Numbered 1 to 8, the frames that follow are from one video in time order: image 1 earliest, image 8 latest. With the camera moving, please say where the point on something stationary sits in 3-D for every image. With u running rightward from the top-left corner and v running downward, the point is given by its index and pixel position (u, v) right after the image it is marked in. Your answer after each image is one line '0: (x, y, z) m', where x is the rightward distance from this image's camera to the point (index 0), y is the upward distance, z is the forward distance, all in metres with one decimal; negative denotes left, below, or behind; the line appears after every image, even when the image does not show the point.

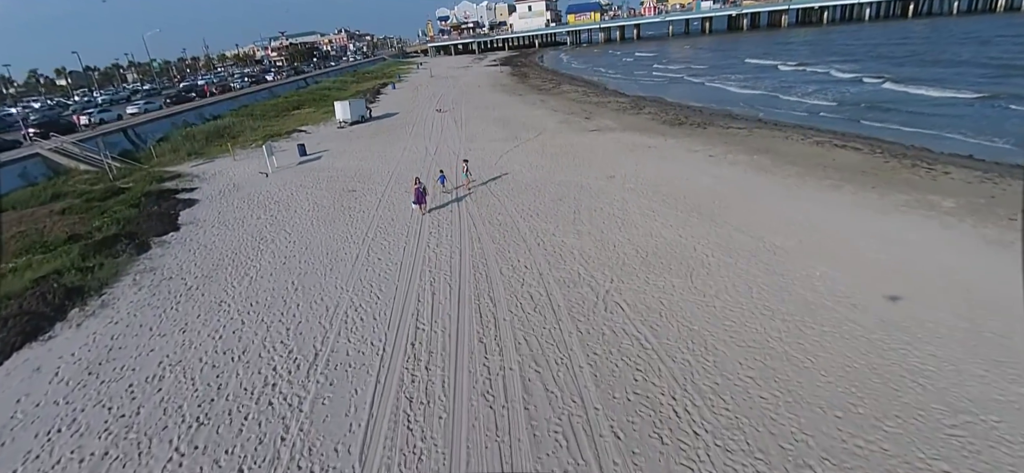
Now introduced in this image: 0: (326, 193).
0: (-5.6, +1.3, +14.7) m
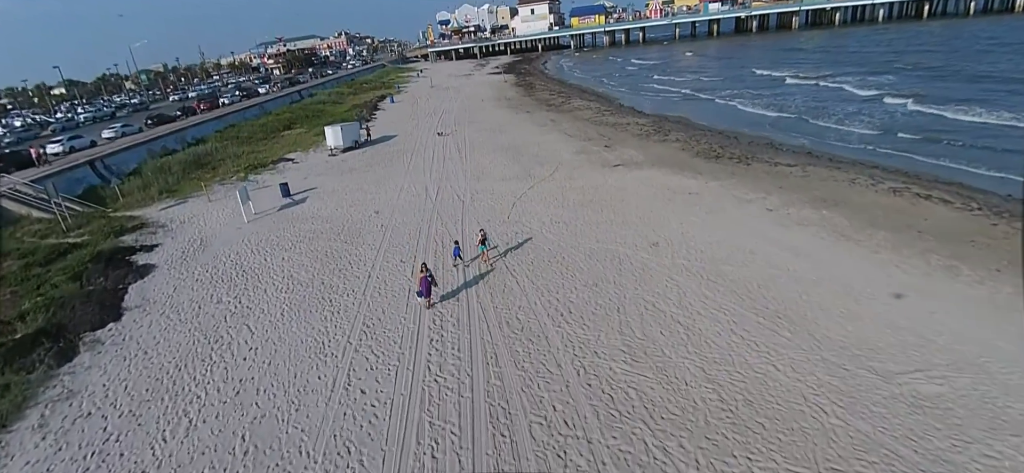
0: (-5.2, -0.6, +12.3) m
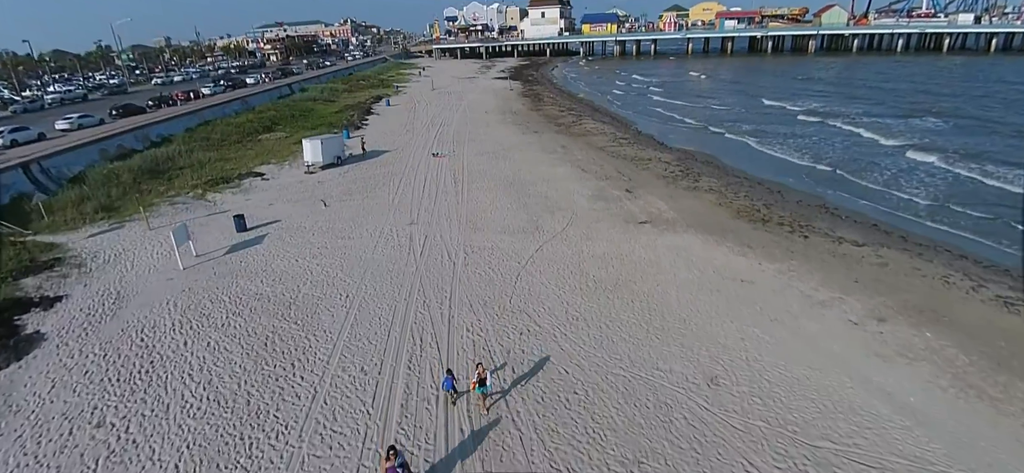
0: (-5.1, -2.1, +9.2) m
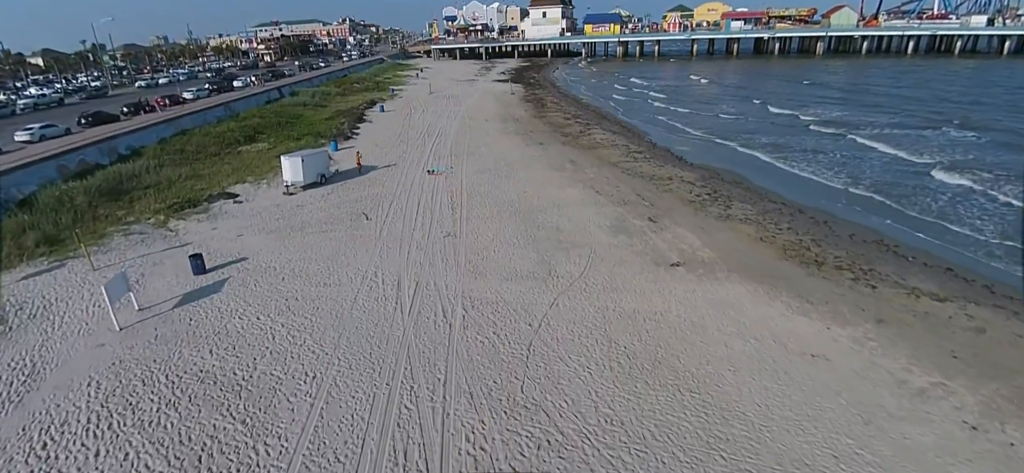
0: (-4.9, -3.2, +6.9) m
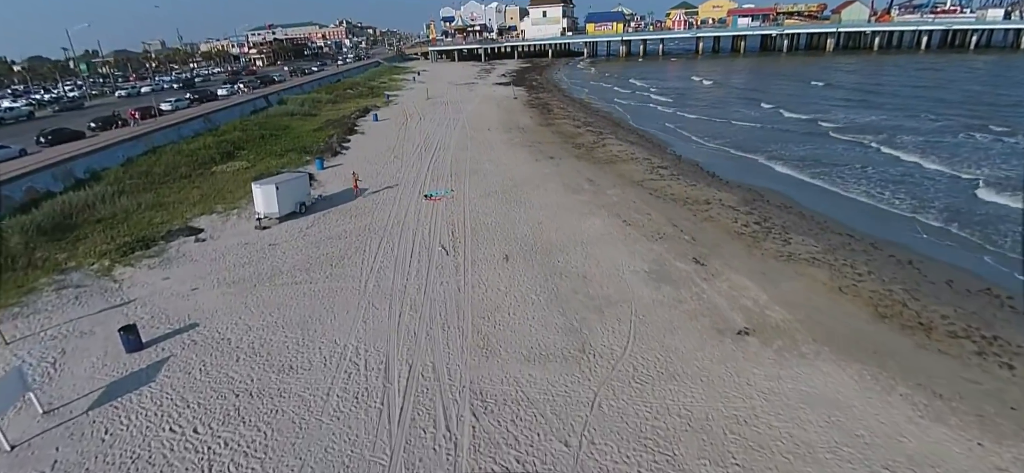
0: (-4.5, -4.5, +4.2) m
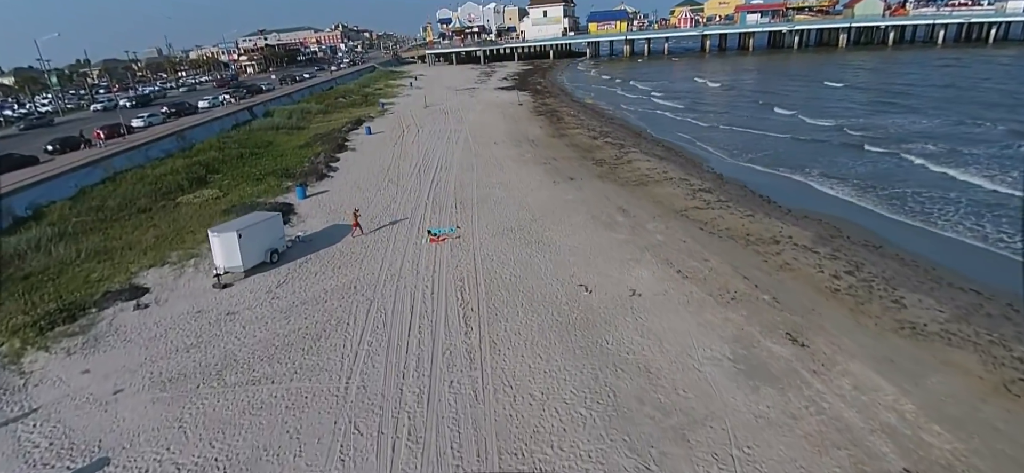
0: (-3.8, -6.0, +1.0) m
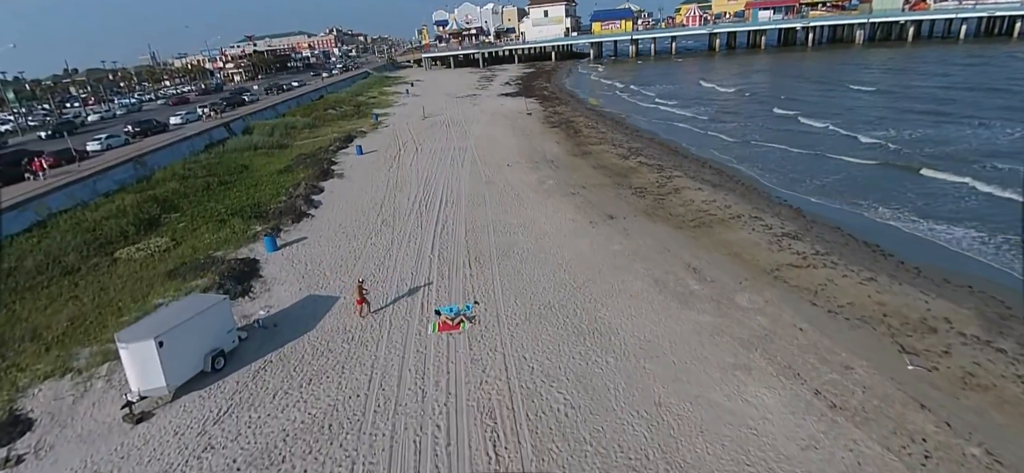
0: (-2.8, -7.7, -3.0) m
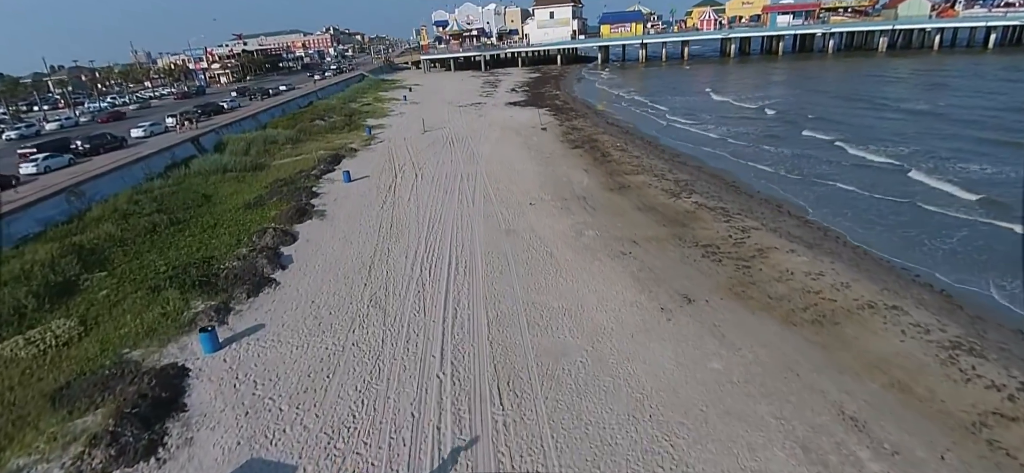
0: (-1.8, -9.8, -7.4) m
